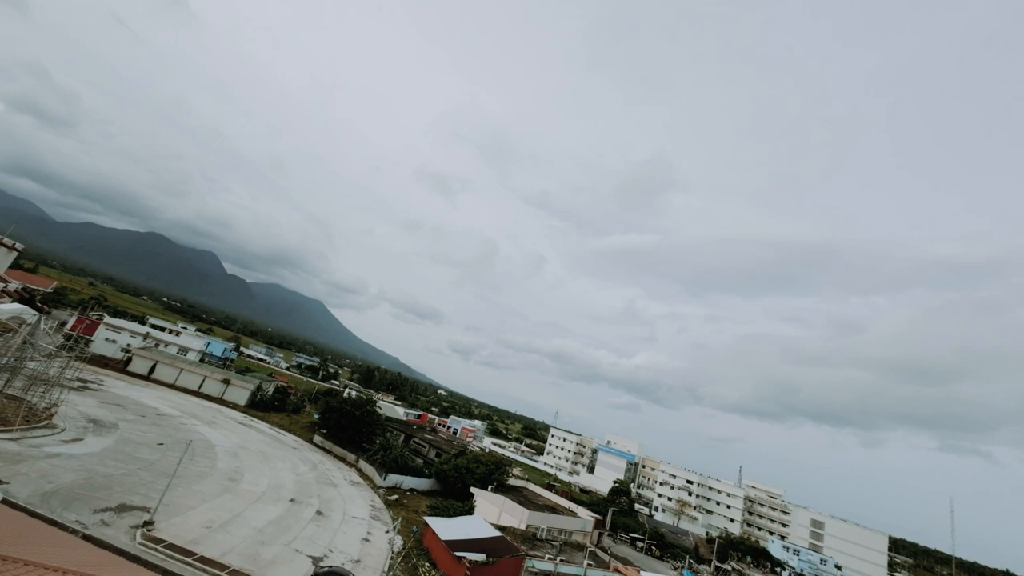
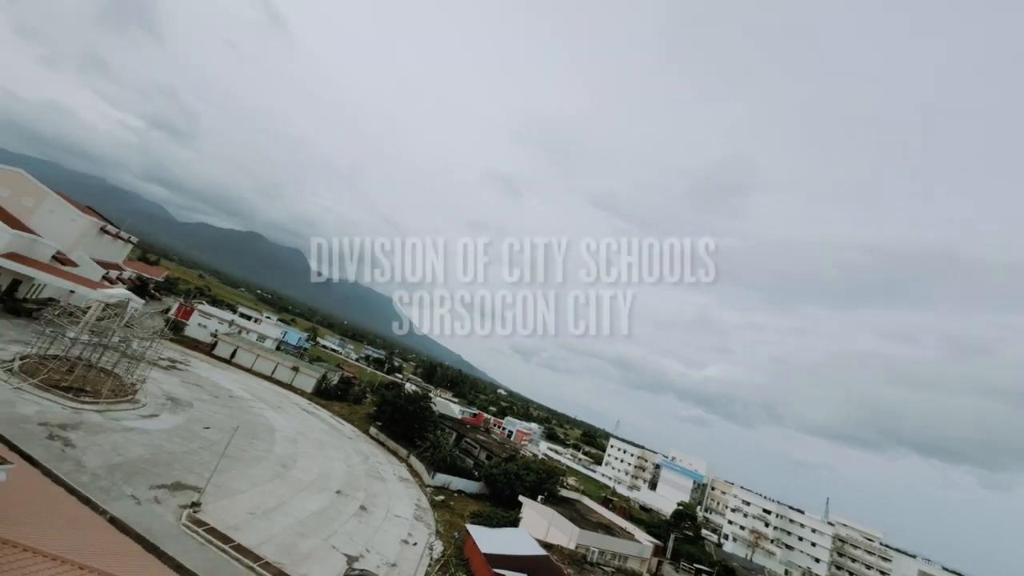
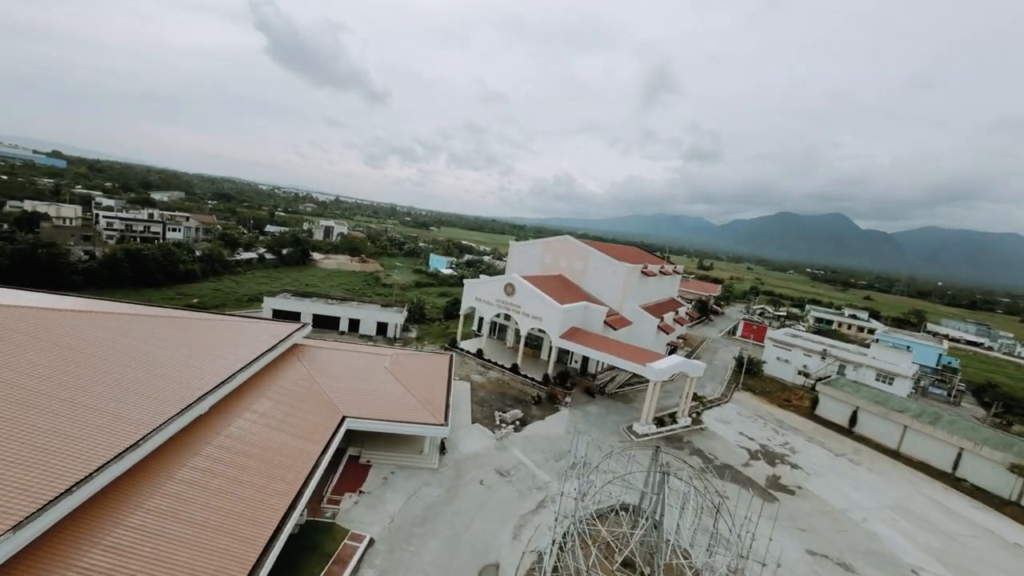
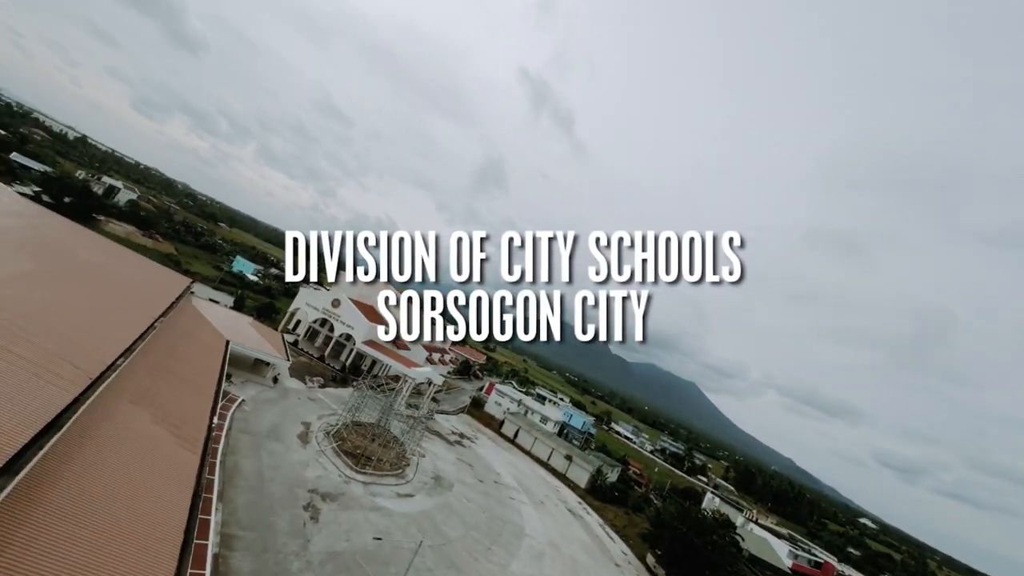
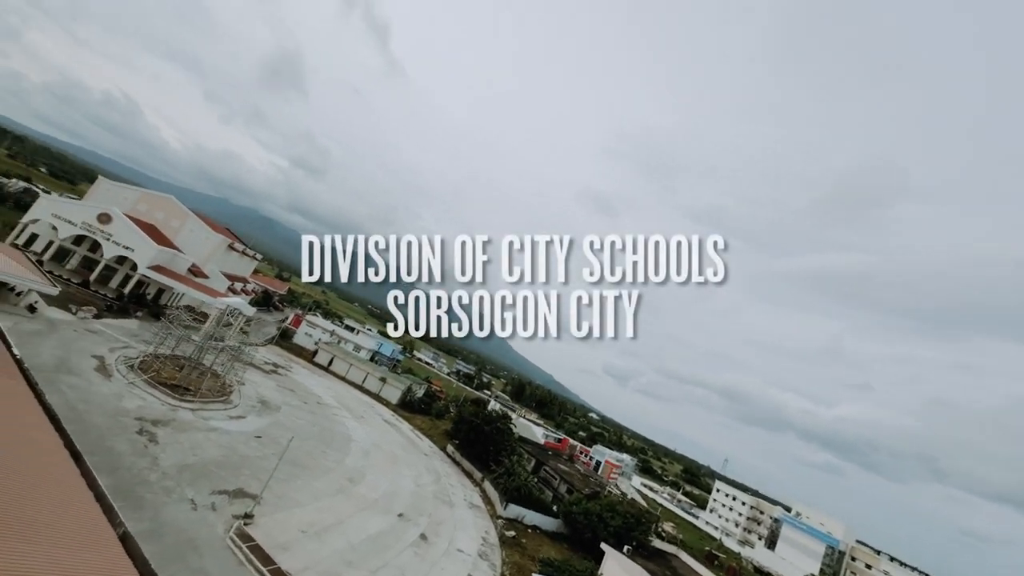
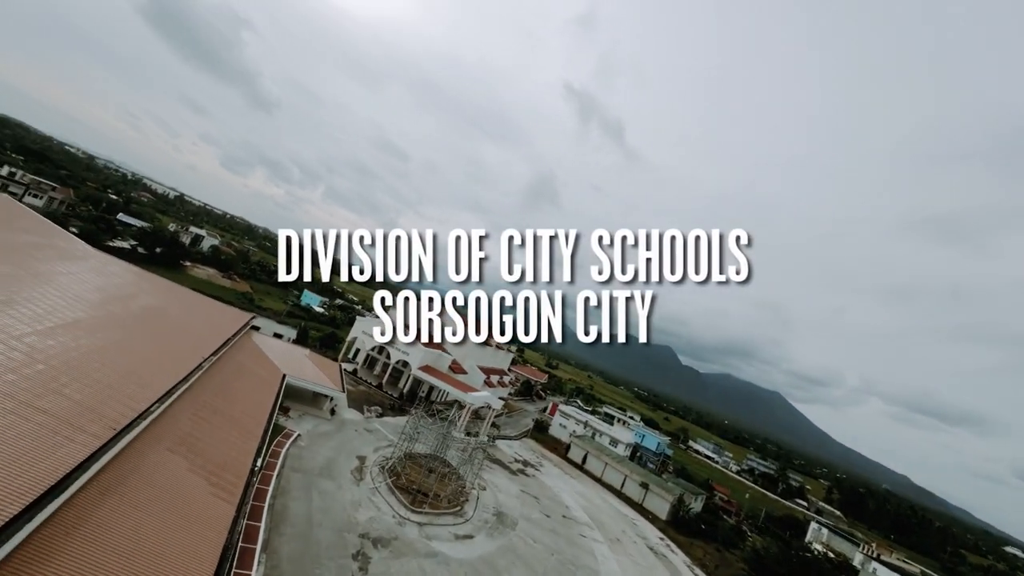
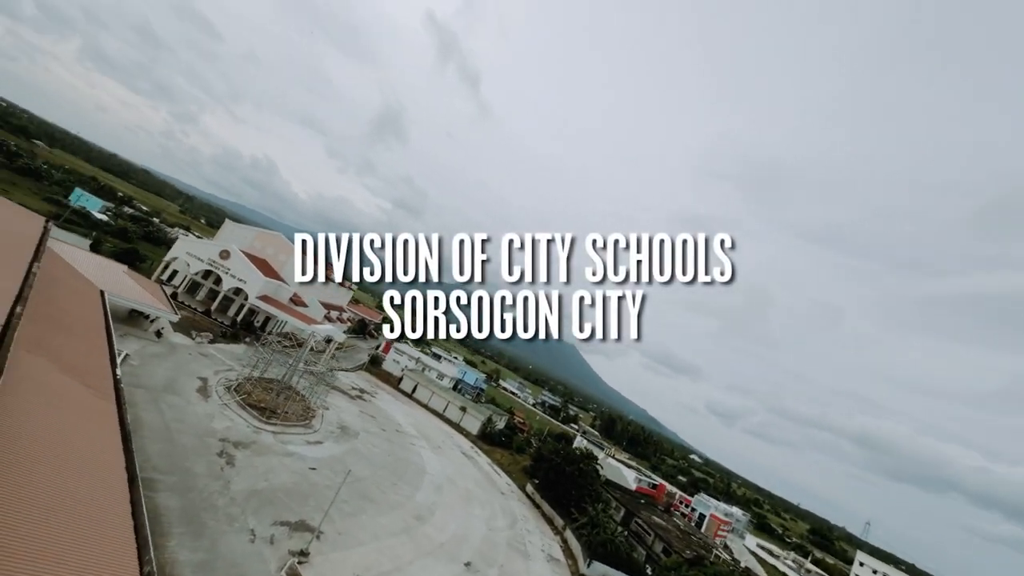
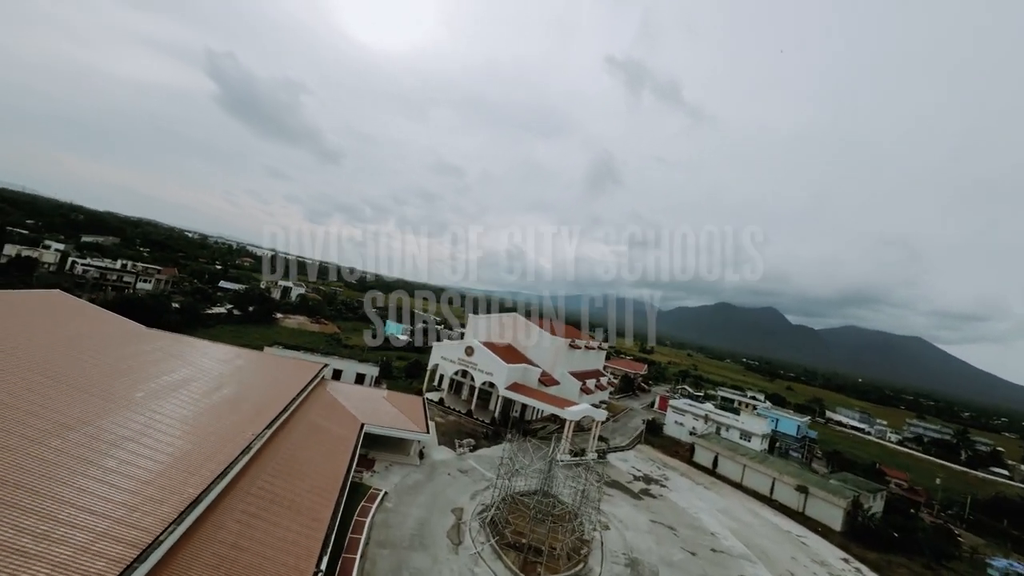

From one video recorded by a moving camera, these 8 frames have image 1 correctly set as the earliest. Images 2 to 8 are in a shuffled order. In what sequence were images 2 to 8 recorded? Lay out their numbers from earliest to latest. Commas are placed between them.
2, 5, 7, 4, 6, 8, 3
